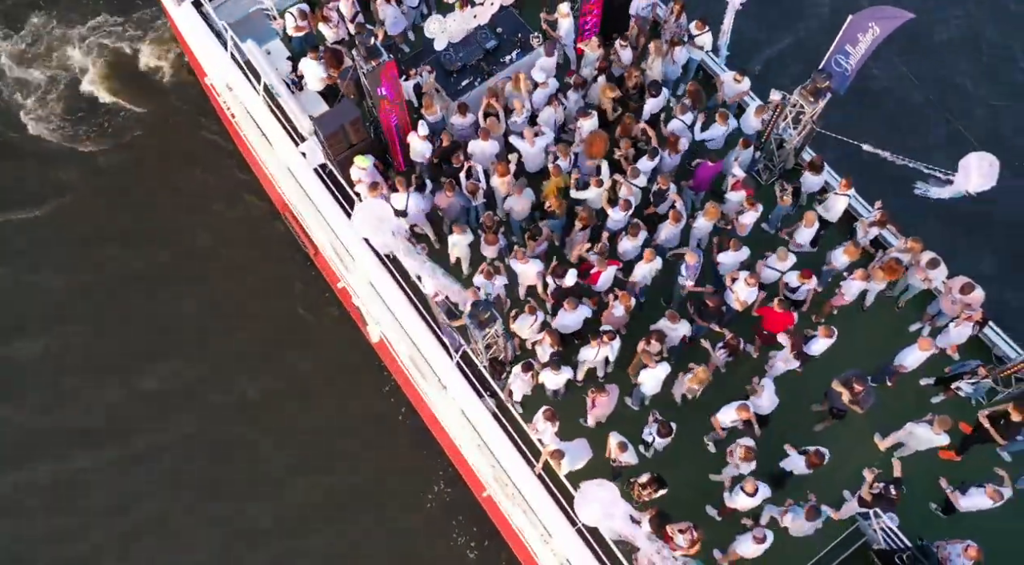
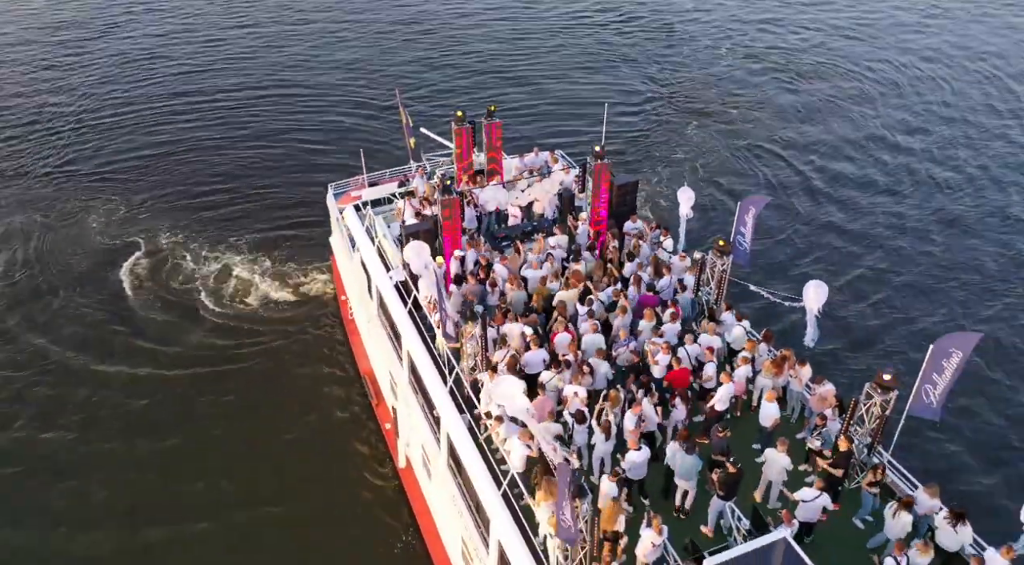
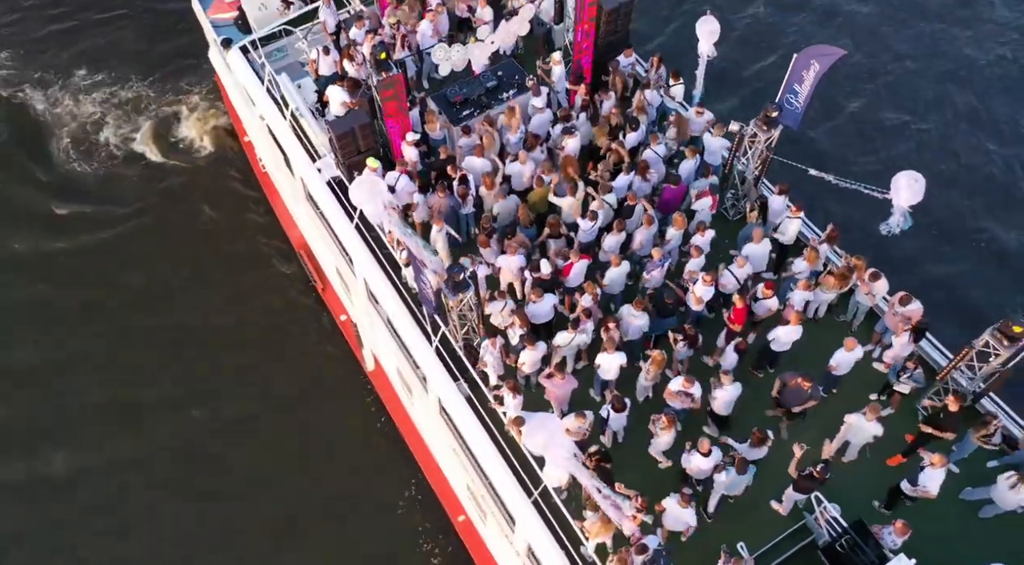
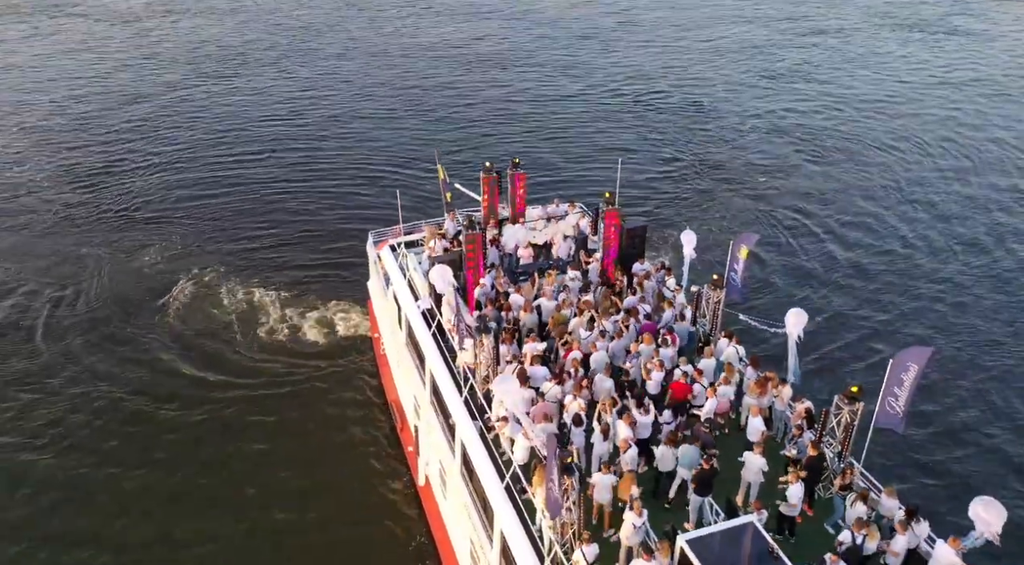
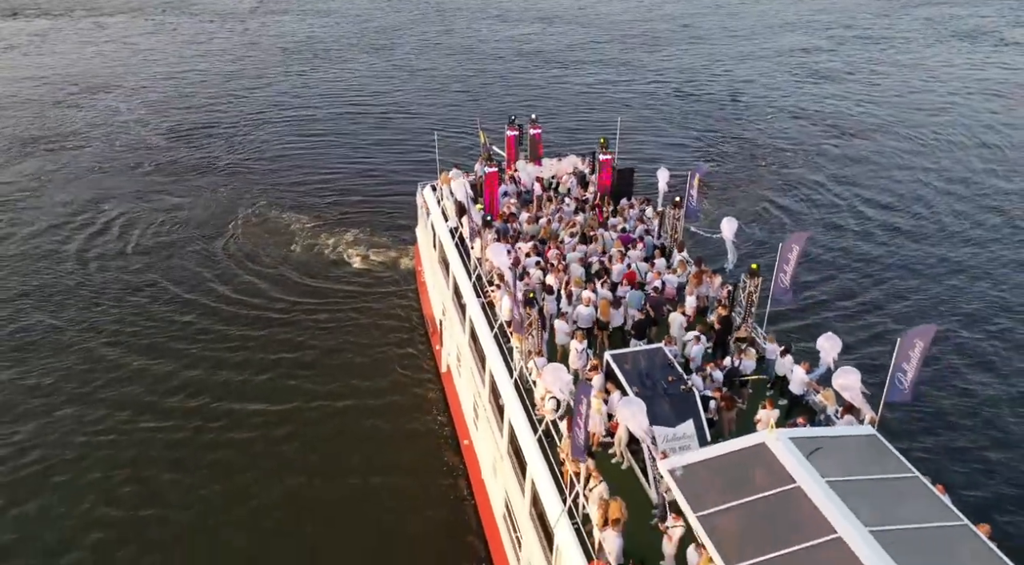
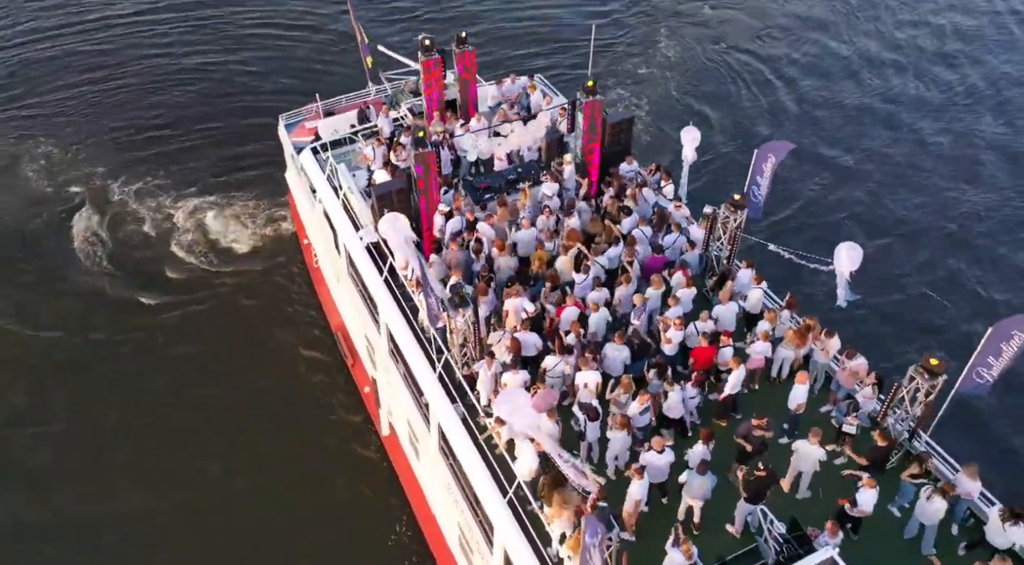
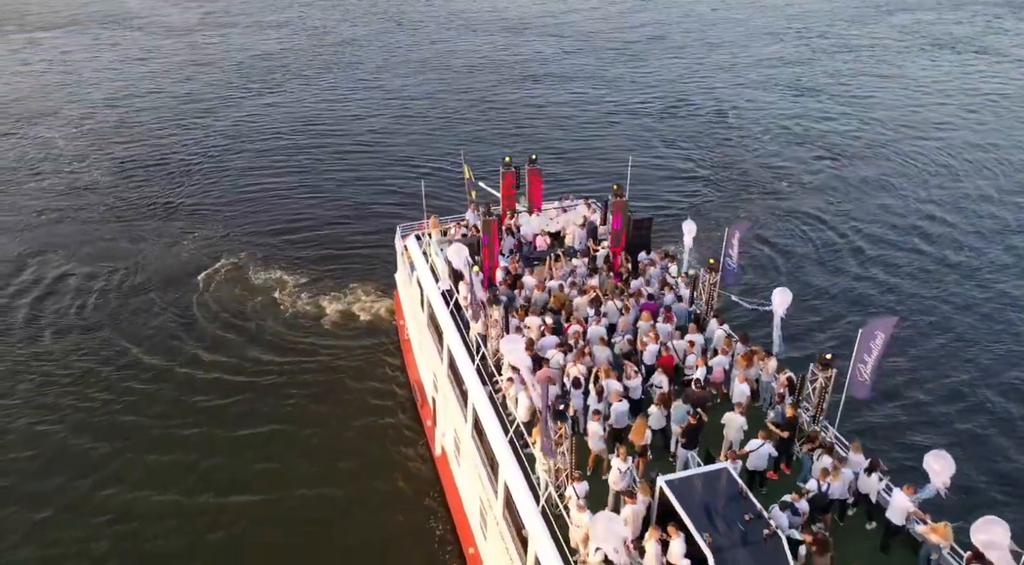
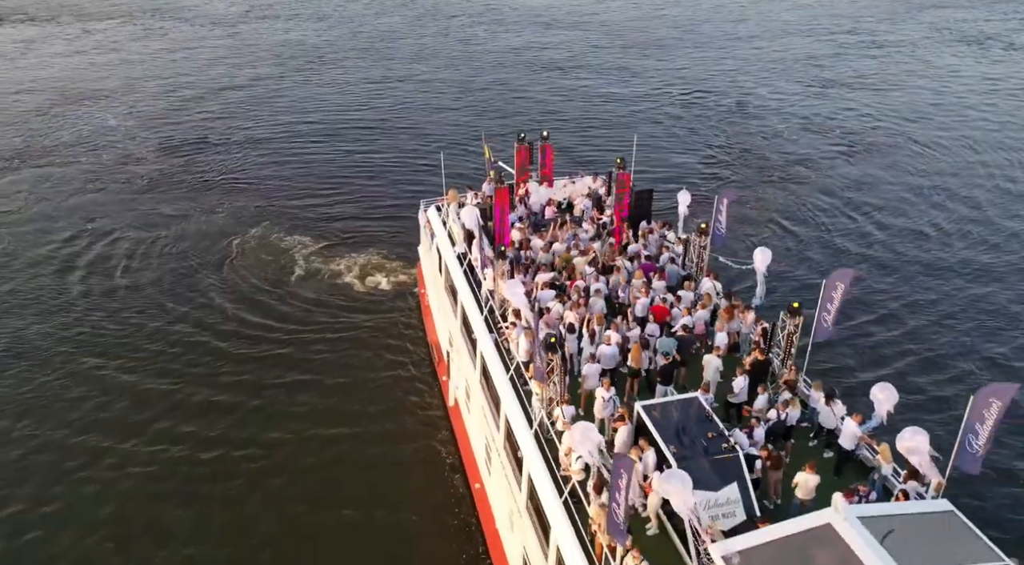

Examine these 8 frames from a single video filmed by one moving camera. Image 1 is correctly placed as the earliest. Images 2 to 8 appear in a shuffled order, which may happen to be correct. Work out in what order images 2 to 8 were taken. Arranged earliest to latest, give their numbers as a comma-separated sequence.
3, 6, 2, 4, 7, 8, 5
